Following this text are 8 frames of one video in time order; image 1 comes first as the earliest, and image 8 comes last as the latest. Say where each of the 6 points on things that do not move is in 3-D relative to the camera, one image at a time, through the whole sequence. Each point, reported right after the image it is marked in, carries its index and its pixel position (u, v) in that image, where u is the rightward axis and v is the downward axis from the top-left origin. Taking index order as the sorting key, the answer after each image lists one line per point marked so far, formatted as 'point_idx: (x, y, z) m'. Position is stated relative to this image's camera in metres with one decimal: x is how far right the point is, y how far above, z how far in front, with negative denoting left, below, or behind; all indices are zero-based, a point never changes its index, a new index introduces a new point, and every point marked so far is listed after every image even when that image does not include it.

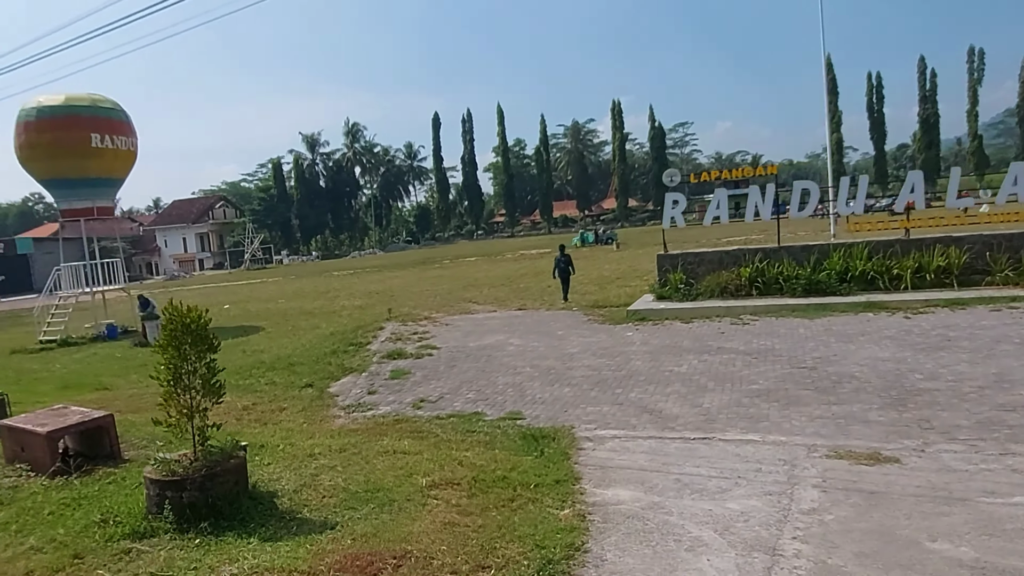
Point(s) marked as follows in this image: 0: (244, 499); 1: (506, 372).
0: (-2.5, -2.0, +6.6) m
1: (-0.1, -1.9, +15.9) m
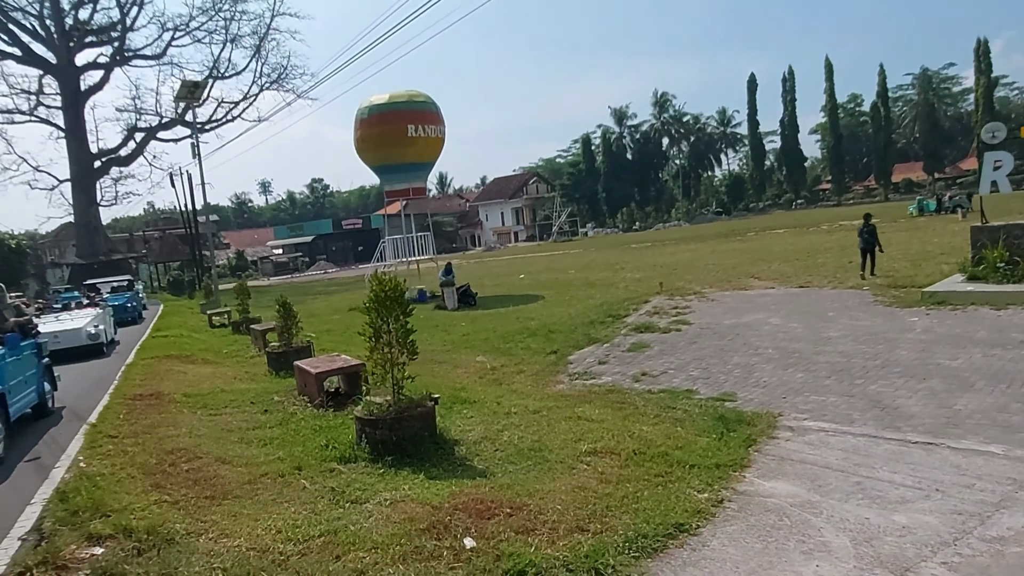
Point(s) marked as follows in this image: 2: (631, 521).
0: (-0.9, -1.7, +7.6) m
1: (+5.0, -1.4, +15.2) m
2: (+0.9, -1.7, +5.2) m
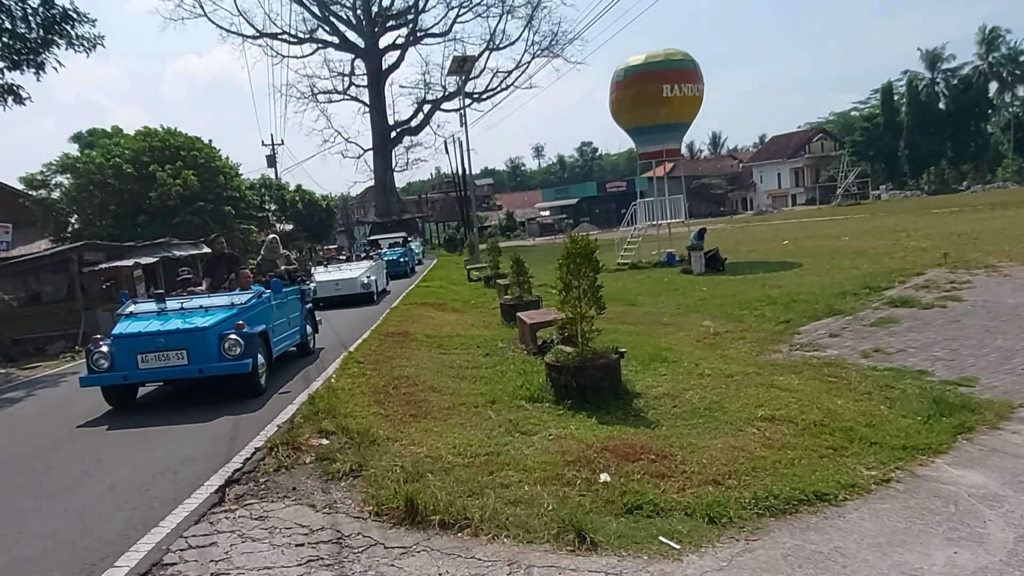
0: (+1.1, -1.2, +8.1) m
1: (+9.3, -0.9, +13.1) m
2: (+1.9, -1.4, +5.3) m
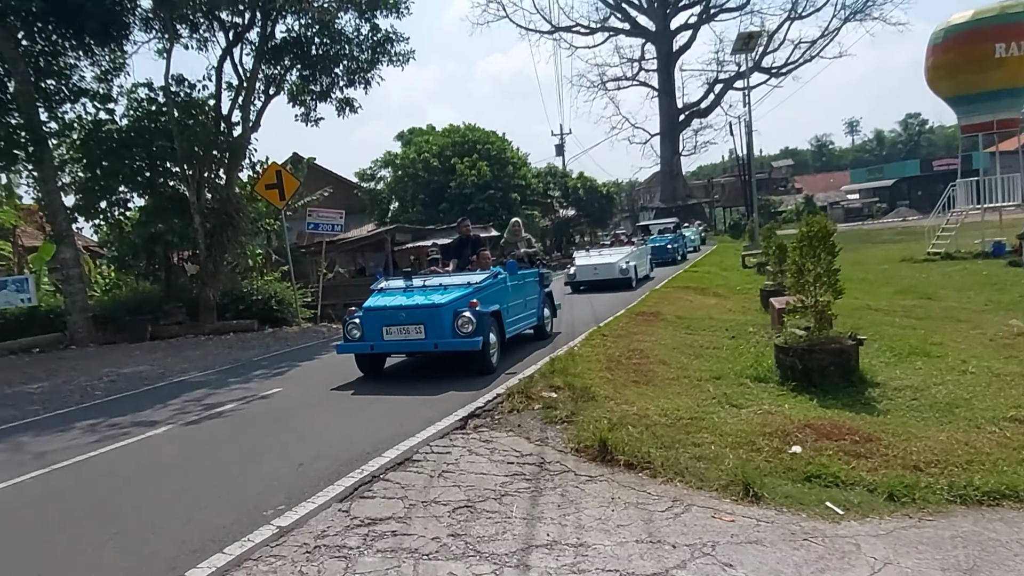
0: (+3.7, -1.0, +8.0) m
1: (+13.2, -1.0, +9.4) m
2: (+3.3, -1.3, +5.0) m
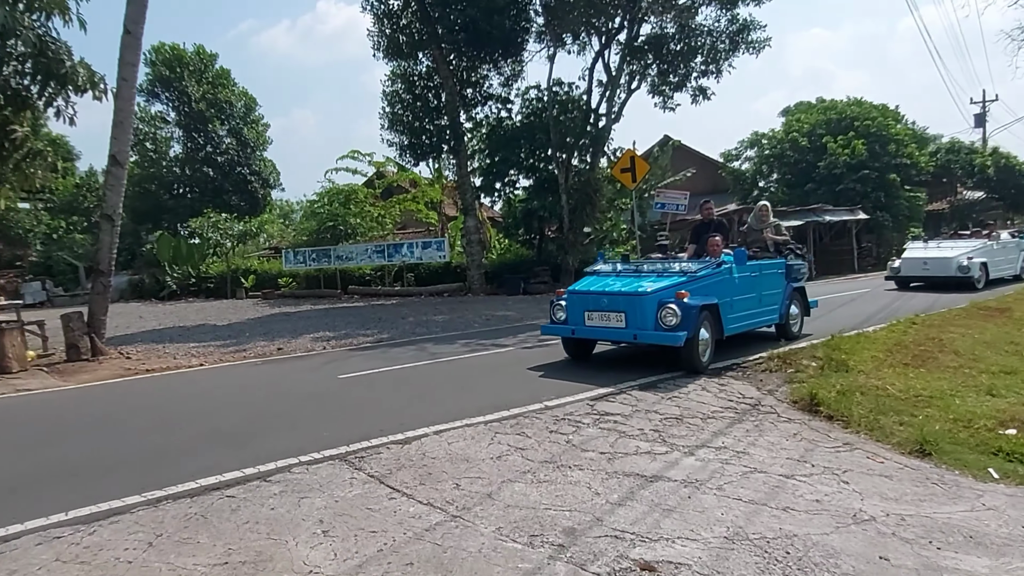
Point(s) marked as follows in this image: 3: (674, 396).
0: (+6.6, -1.0, +7.2) m
1: (+15.5, -1.7, +3.8) m
2: (+4.8, -1.4, +4.8) m
3: (+1.6, -1.0, +6.8) m
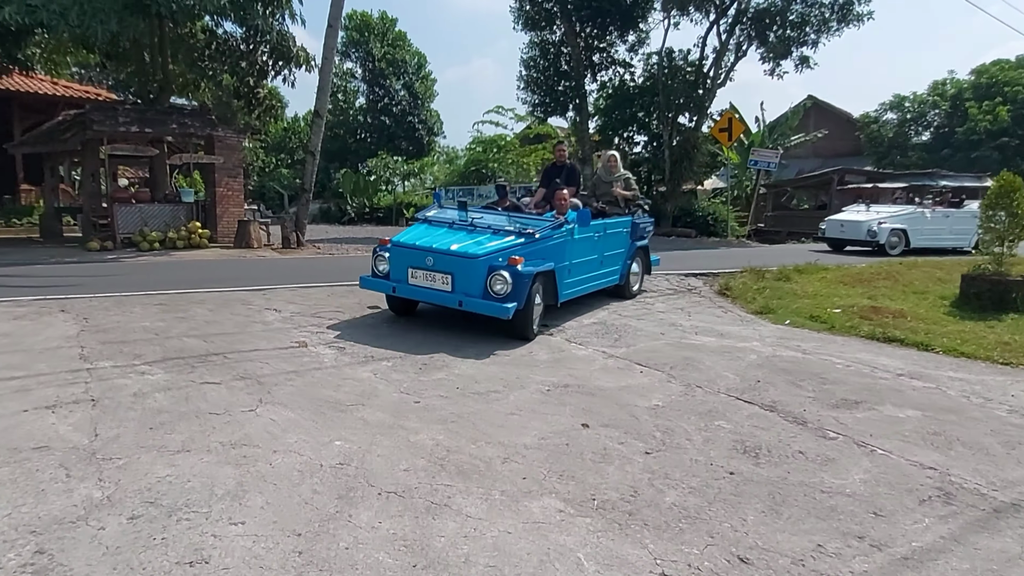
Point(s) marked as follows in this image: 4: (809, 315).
0: (+6.9, -0.3, +9.8) m
1: (+14.8, -1.9, +4.6) m
2: (+4.6, -0.6, +8.0) m
3: (+1.9, +0.1, +10.6) m
4: (+3.7, -0.3, +8.7) m
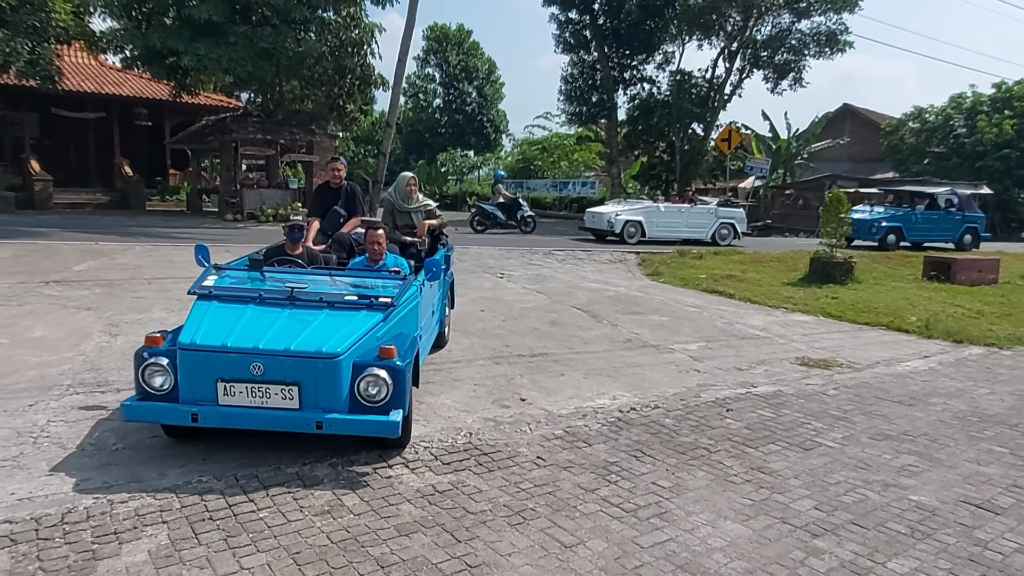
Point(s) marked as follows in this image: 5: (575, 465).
0: (+6.5, +0.1, +14.1) m
1: (+13.7, -1.9, +8.0) m
2: (+4.0, -0.1, +12.5) m
3: (+1.7, +0.7, +15.3) m
4: (+3.2, +0.2, +13.3) m
5: (+0.4, -1.2, +4.9) m
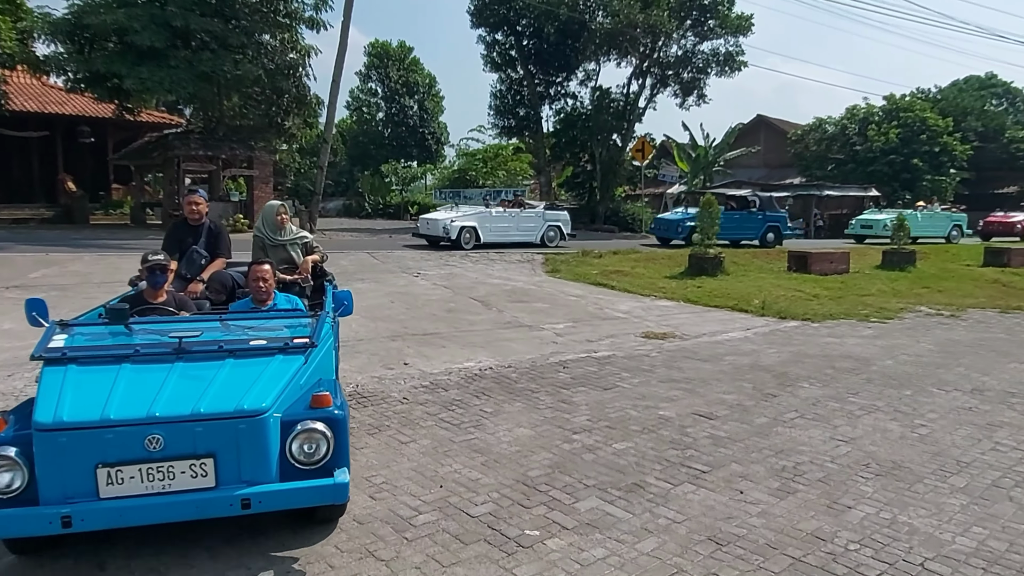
0: (+4.7, +0.3, +16.2) m
1: (+12.2, -1.5, +10.6) m
2: (+2.3, 0.0, +14.5) m
3: (-0.2, +0.8, +17.2) m
4: (+1.4, +0.3, +15.3) m
5: (-0.8, -1.1, +6.7) m
